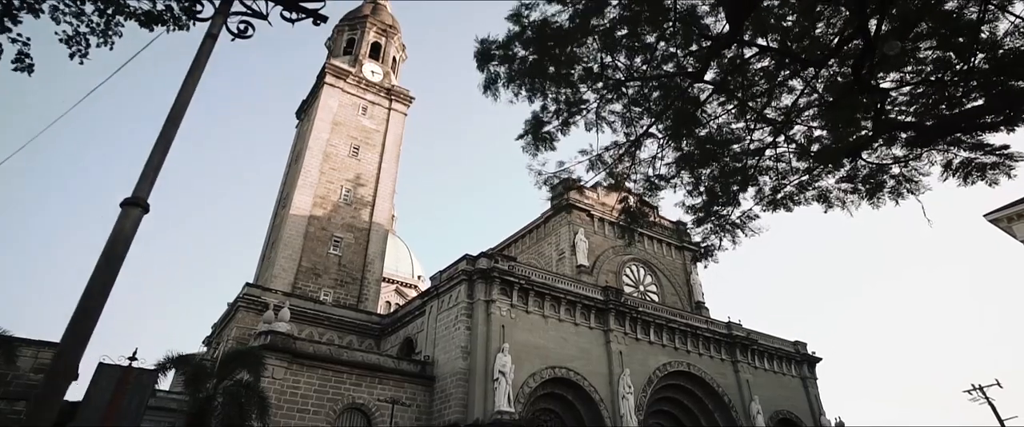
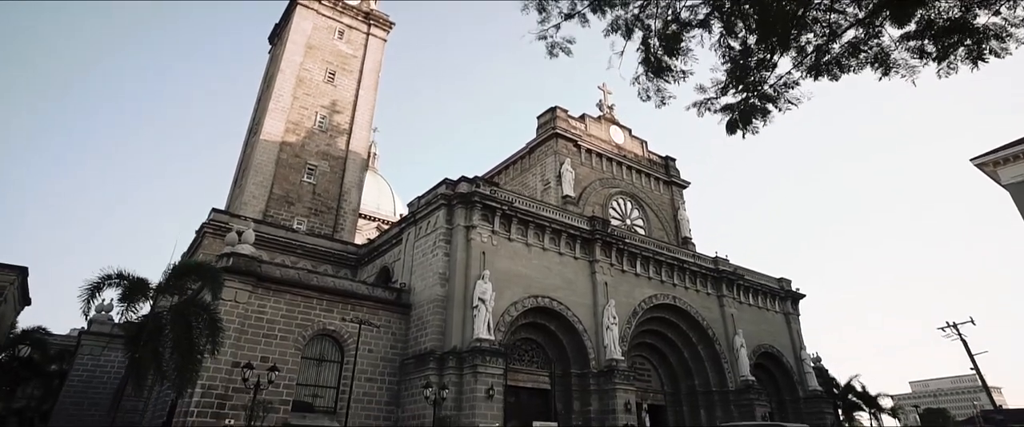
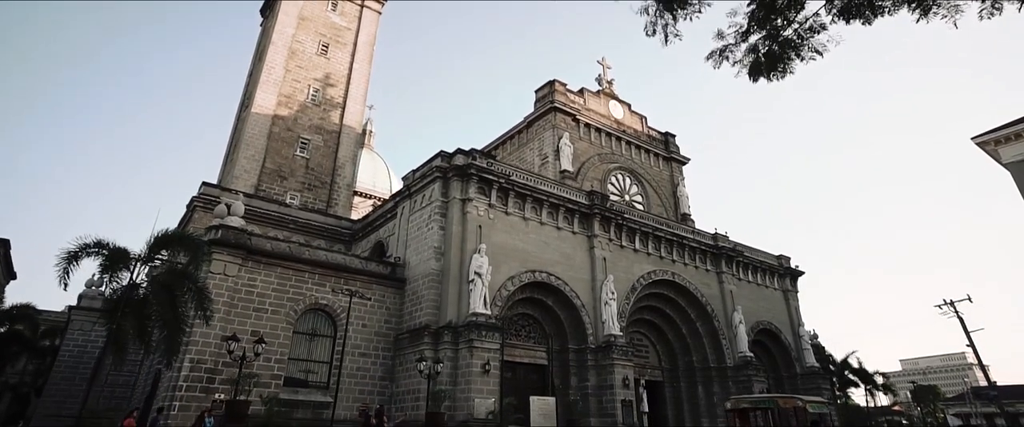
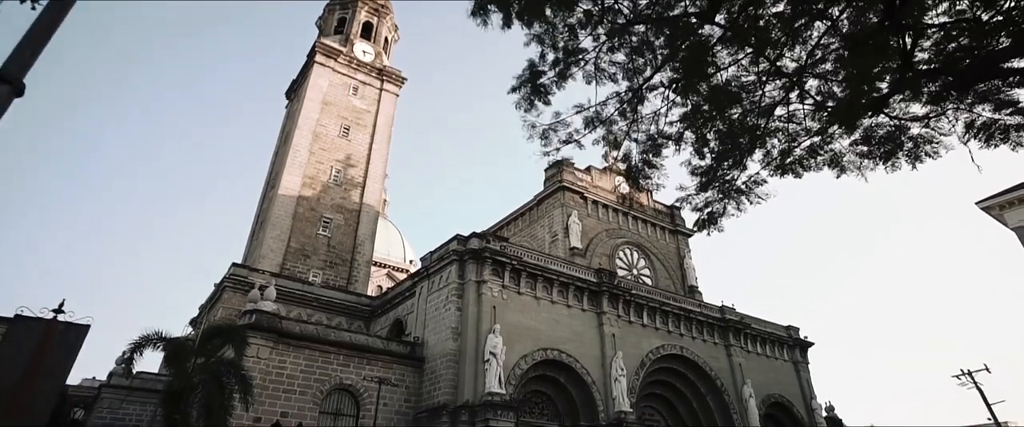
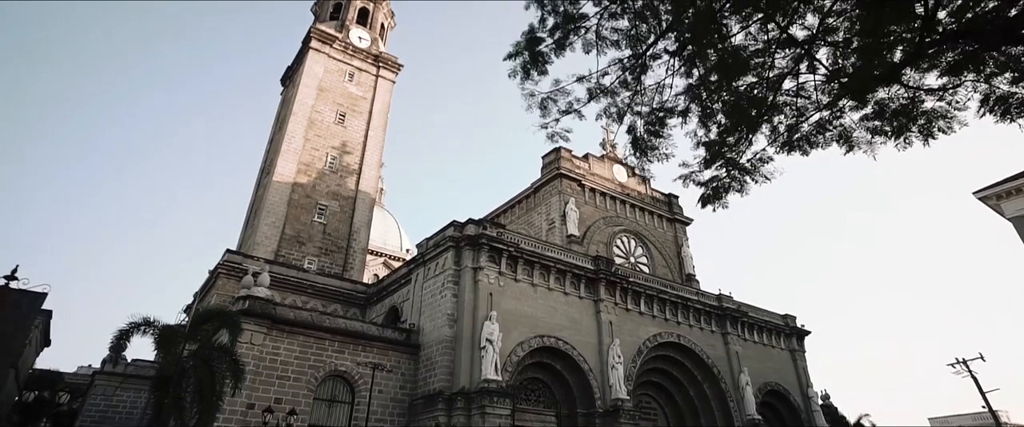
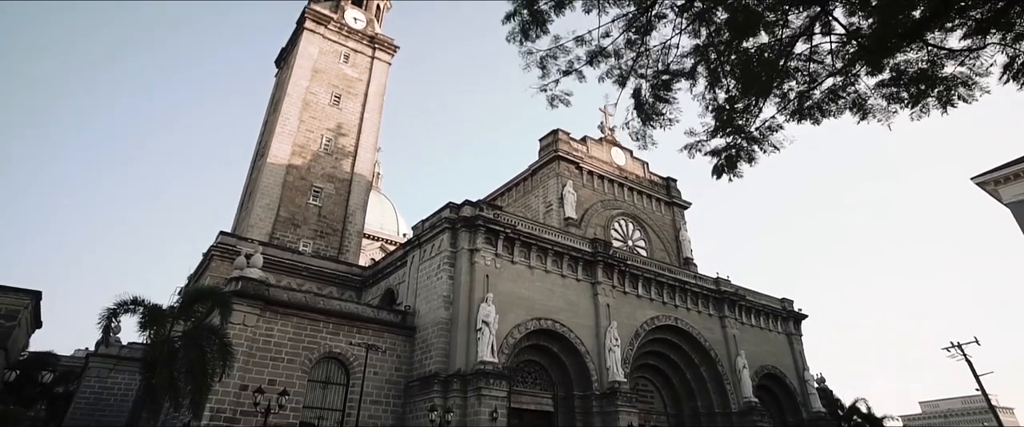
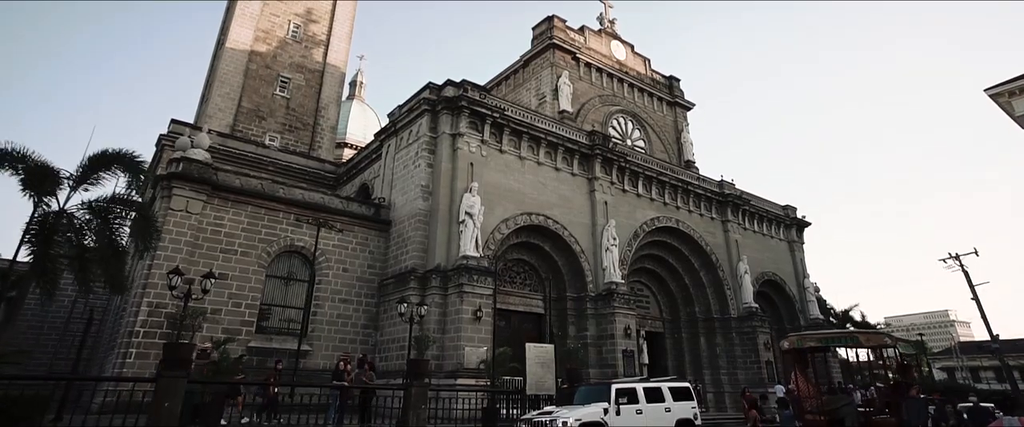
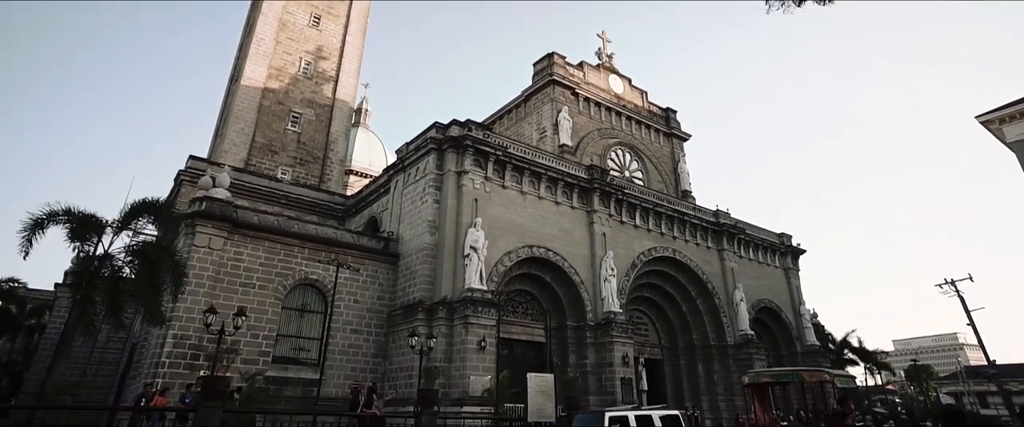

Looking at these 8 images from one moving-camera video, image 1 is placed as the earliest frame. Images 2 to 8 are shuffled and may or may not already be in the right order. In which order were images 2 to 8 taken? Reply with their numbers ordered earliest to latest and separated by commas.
4, 5, 6, 2, 3, 8, 7
